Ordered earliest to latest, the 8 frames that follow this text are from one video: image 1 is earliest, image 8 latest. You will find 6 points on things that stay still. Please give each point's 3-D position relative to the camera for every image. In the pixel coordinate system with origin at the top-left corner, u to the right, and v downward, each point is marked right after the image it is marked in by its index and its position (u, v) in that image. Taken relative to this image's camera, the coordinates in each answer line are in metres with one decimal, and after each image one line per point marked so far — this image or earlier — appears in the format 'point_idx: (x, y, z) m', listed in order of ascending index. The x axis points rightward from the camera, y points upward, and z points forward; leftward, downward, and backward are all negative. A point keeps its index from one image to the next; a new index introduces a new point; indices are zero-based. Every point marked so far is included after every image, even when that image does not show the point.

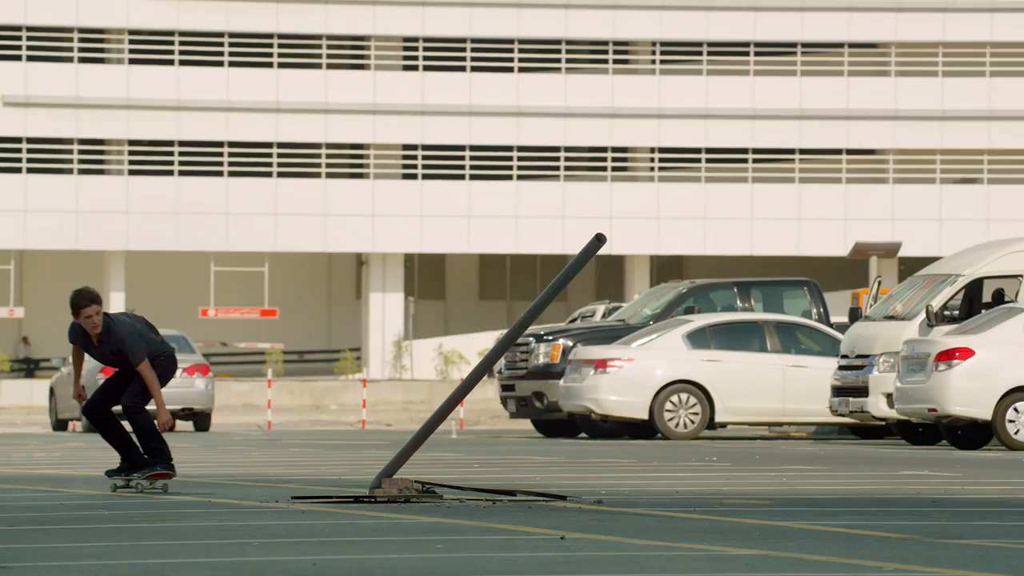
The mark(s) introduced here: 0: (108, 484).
0: (-1.7, -0.8, +10.6) m
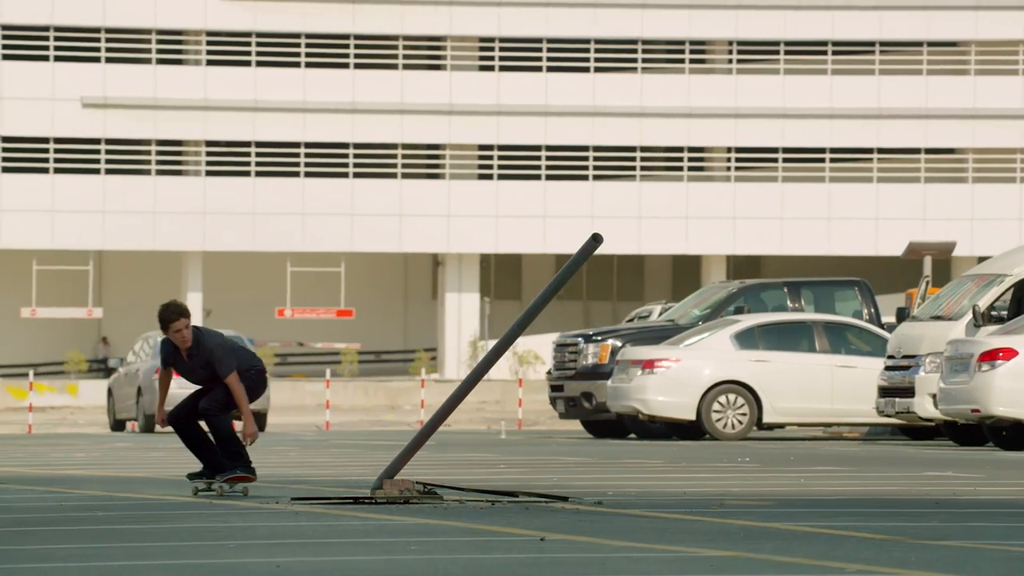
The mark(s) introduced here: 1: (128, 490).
0: (-1.6, -0.8, +10.7) m
1: (-1.5, -0.8, +9.7) m
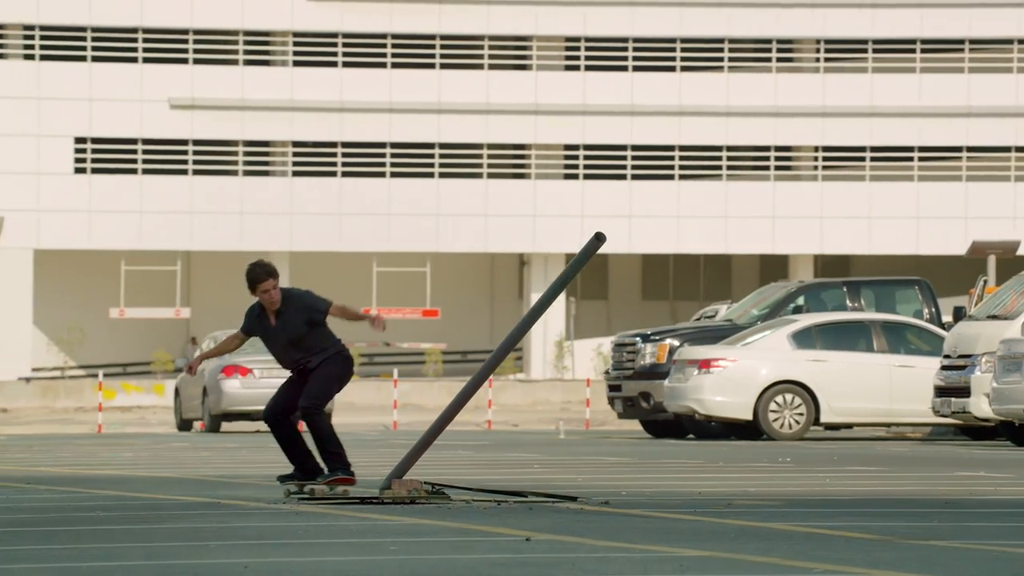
0: (-1.5, -0.8, +10.7) m
1: (-1.4, -0.8, +9.7) m
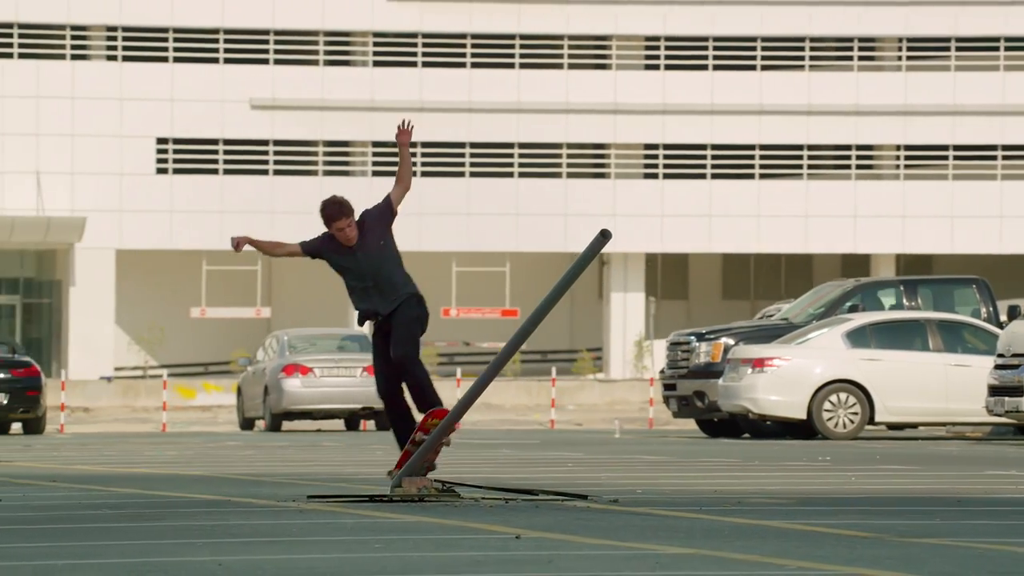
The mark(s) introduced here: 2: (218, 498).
0: (-1.4, -0.8, +10.7) m
1: (-1.3, -0.8, +9.7) m
2: (-1.0, -0.7, +8.9) m
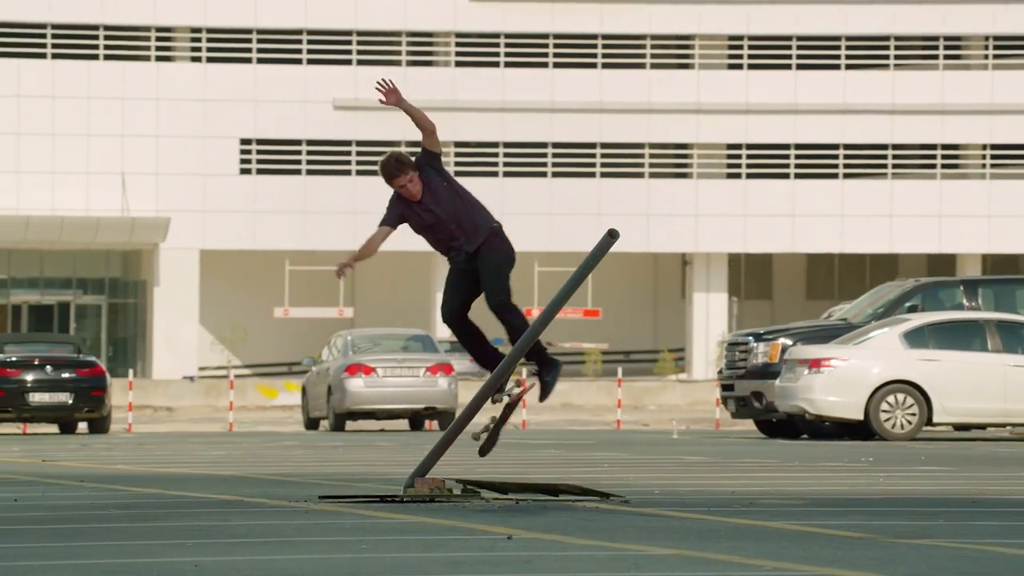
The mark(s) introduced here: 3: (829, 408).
0: (-1.3, -0.8, +10.8) m
1: (-1.3, -0.8, +9.8) m
2: (-1.0, -0.7, +8.9) m
3: (+2.4, -0.9, +19.2) m
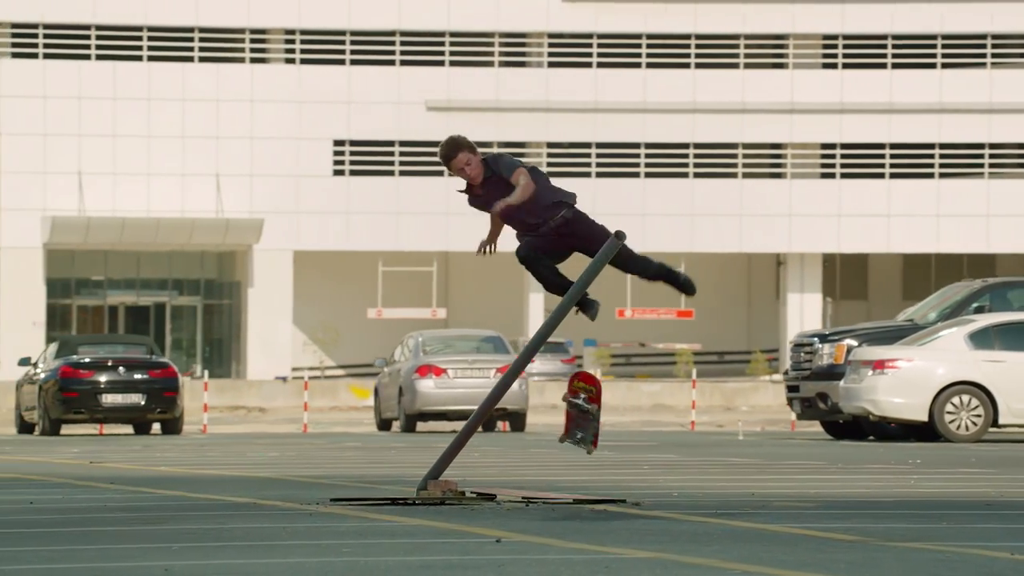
0: (-1.2, -0.8, +10.8) m
1: (-1.2, -0.8, +9.8) m
2: (-0.9, -0.7, +8.9) m
3: (+2.8, -0.9, +19.1) m
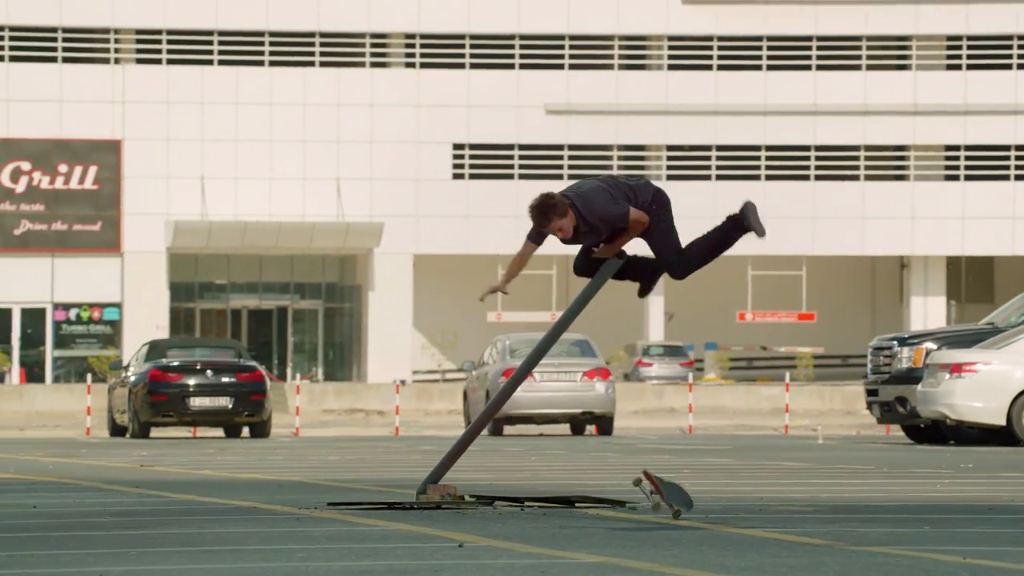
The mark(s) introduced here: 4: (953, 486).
0: (-1.1, -0.8, +10.8) m
1: (-1.1, -0.8, +9.8) m
2: (-0.9, -0.7, +8.9) m
3: (+3.4, -0.9, +18.9) m
4: (+1.9, -0.8, +10.5) m
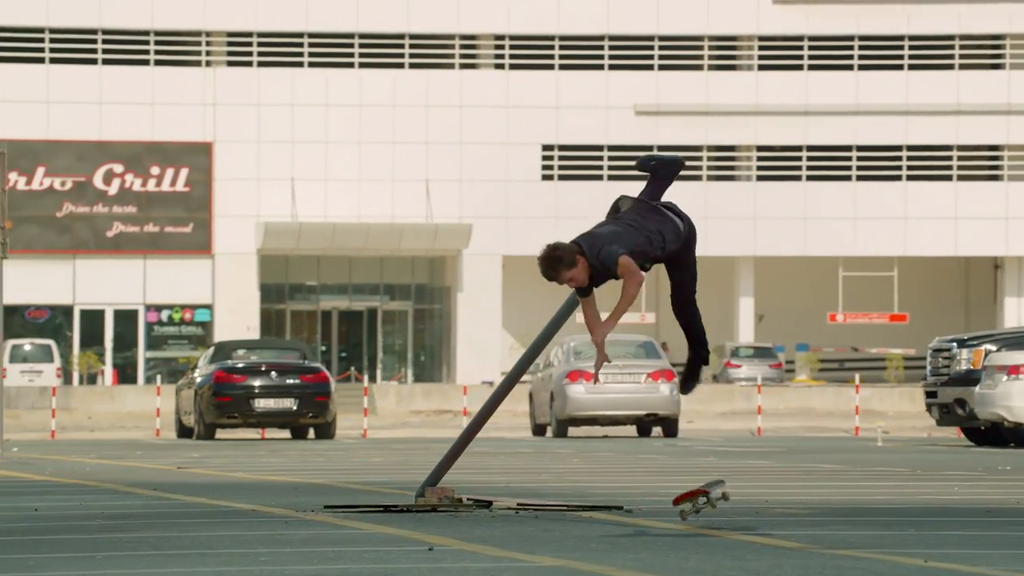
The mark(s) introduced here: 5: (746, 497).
0: (-1.0, -0.8, +10.8) m
1: (-1.1, -0.8, +9.8) m
2: (-0.9, -0.8, +8.9) m
3: (+3.8, -0.9, +18.7) m
4: (+1.9, -0.8, +10.4) m
5: (+1.0, -0.8, +9.8) m
